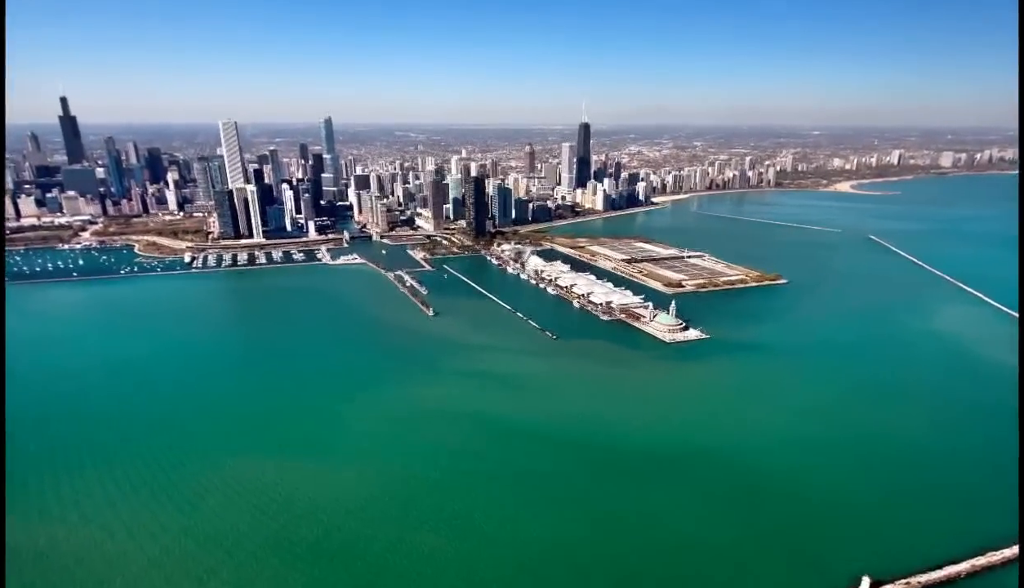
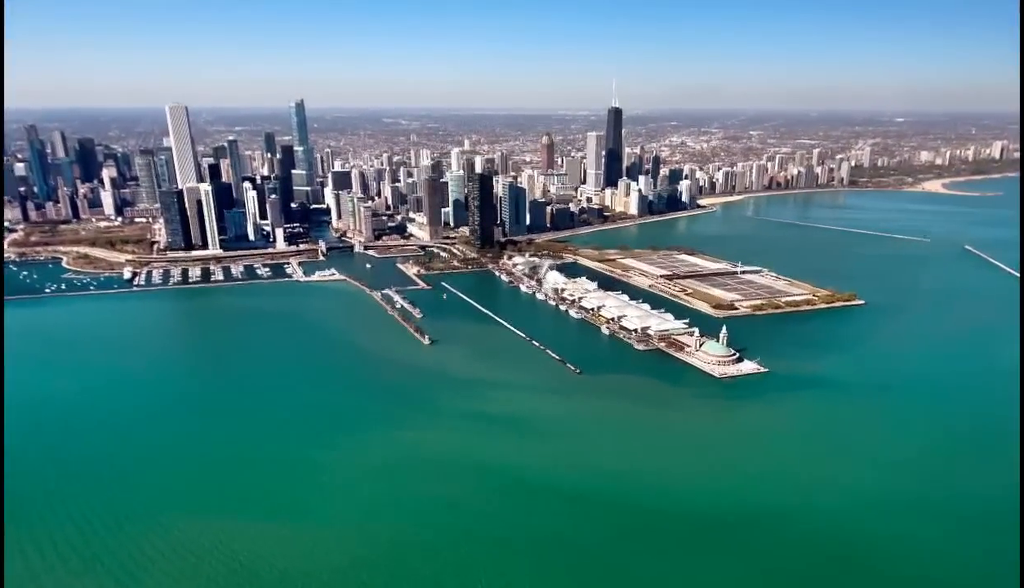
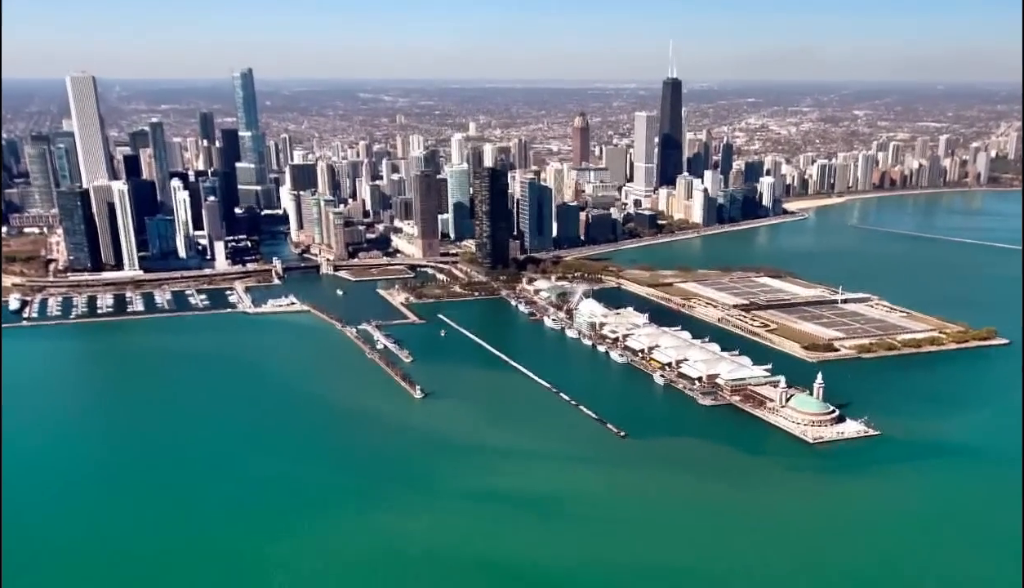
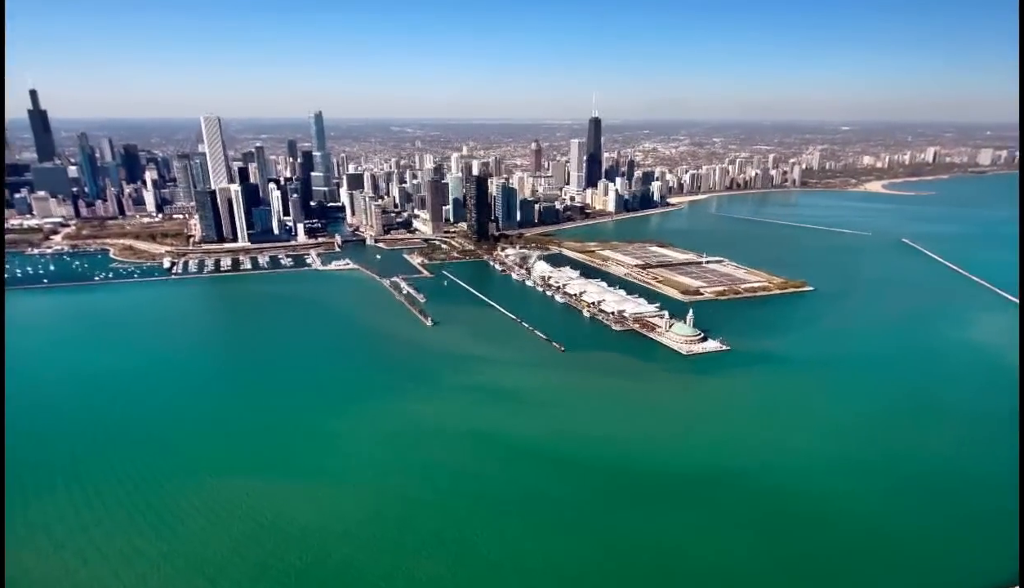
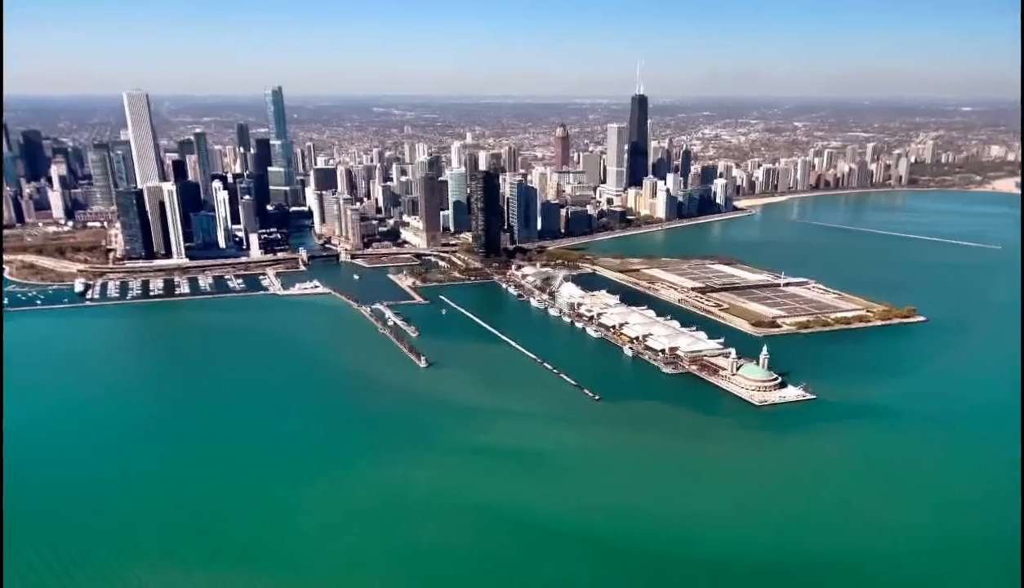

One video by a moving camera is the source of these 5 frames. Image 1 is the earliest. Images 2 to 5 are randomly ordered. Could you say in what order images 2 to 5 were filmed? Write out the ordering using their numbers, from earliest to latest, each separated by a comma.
4, 2, 5, 3
